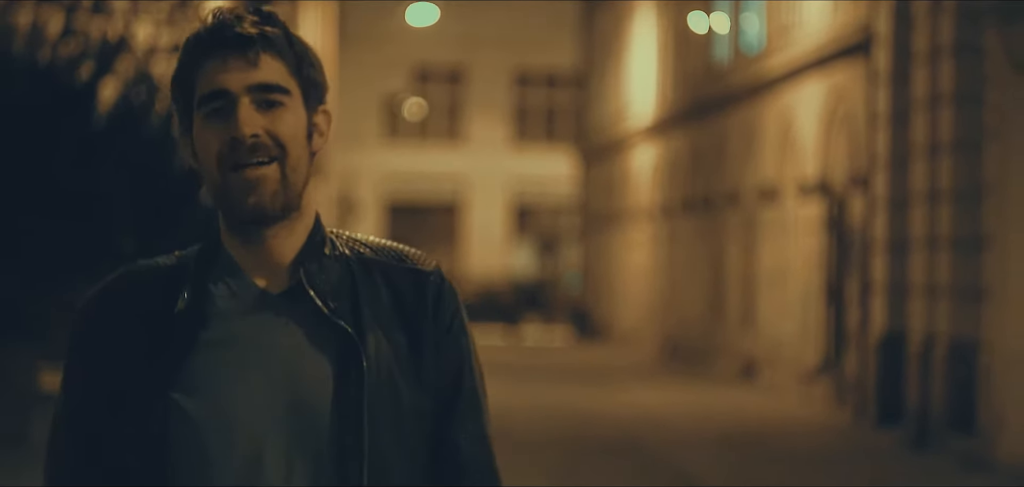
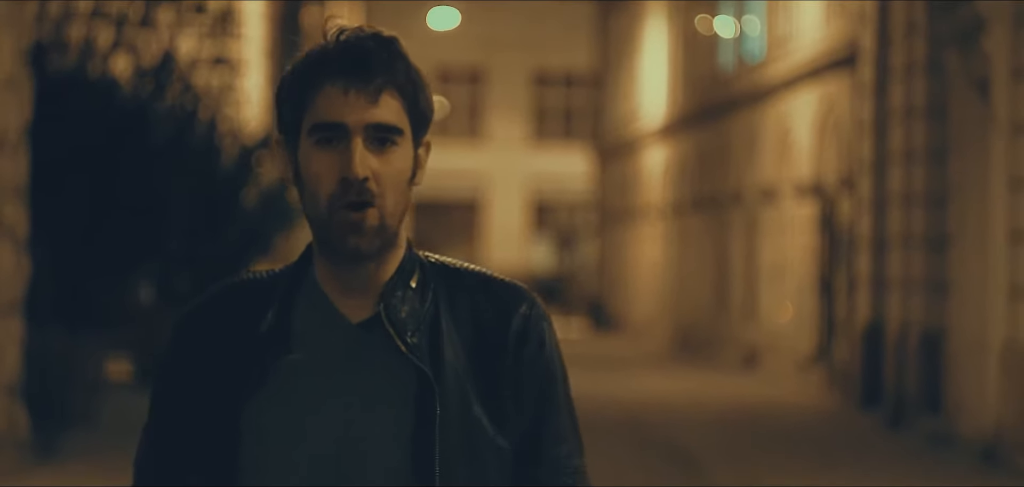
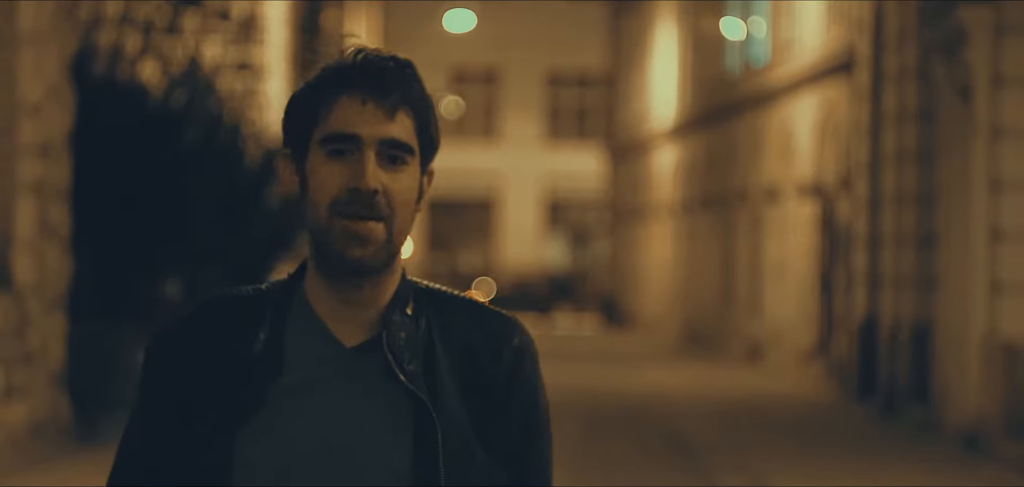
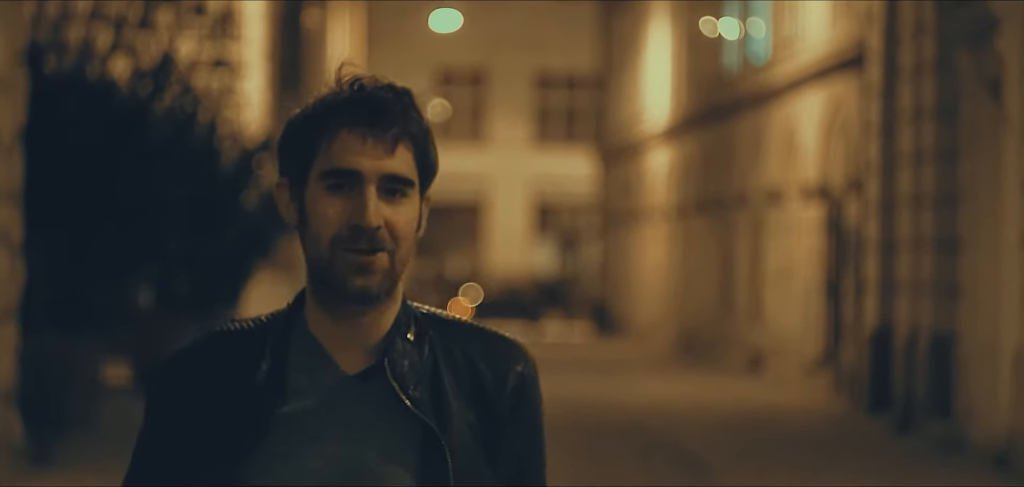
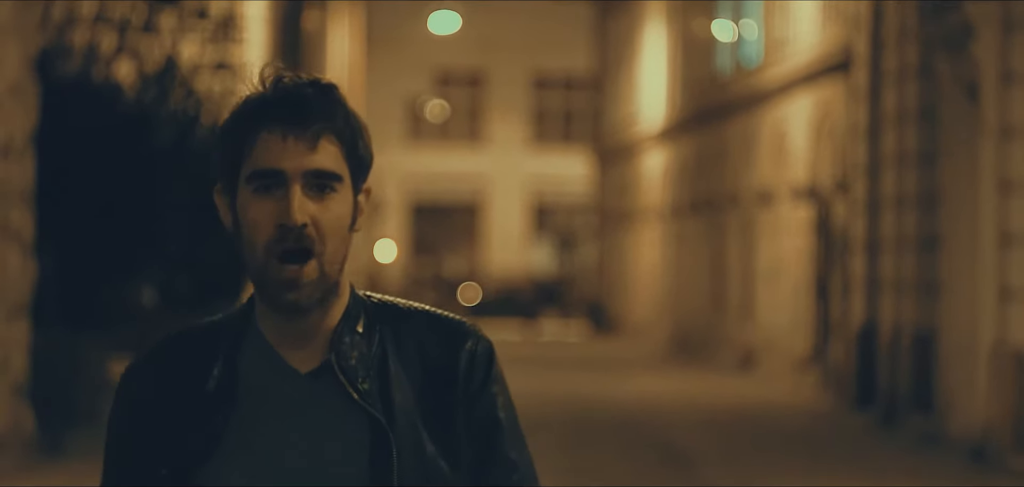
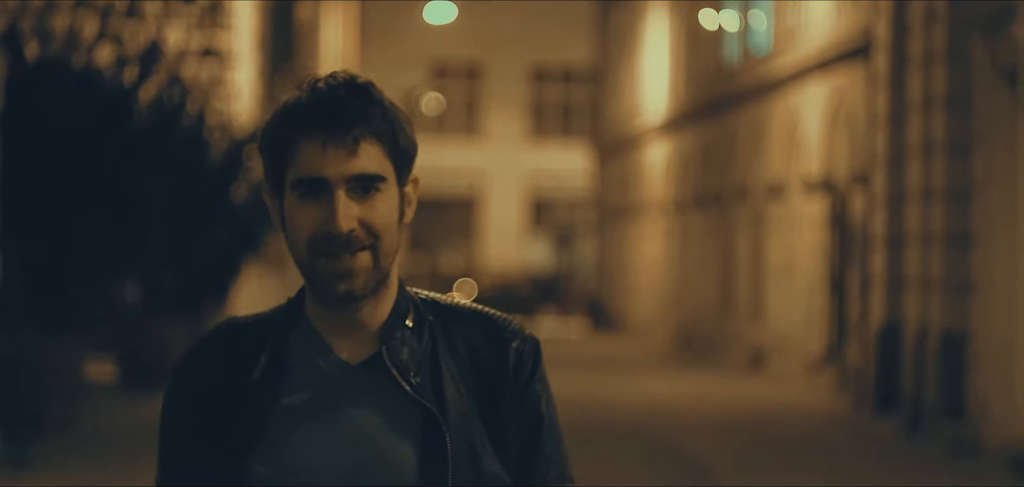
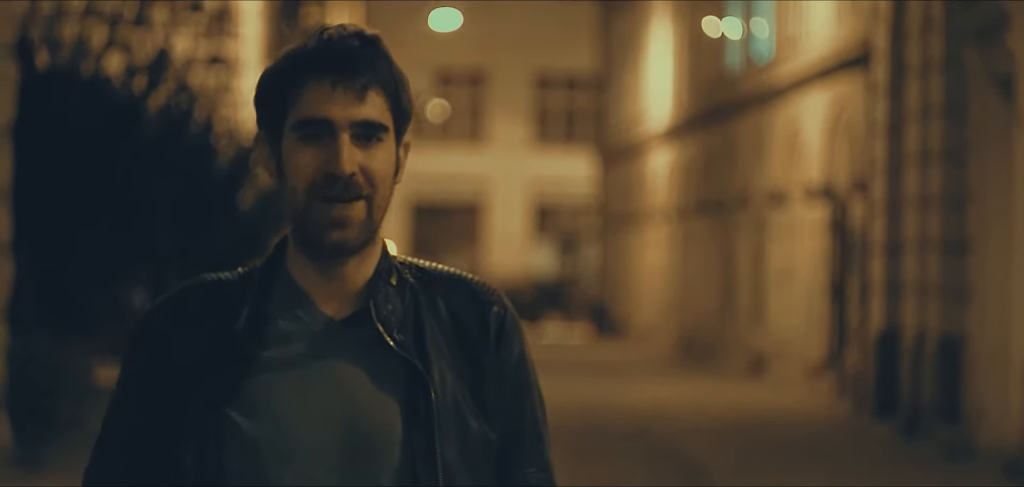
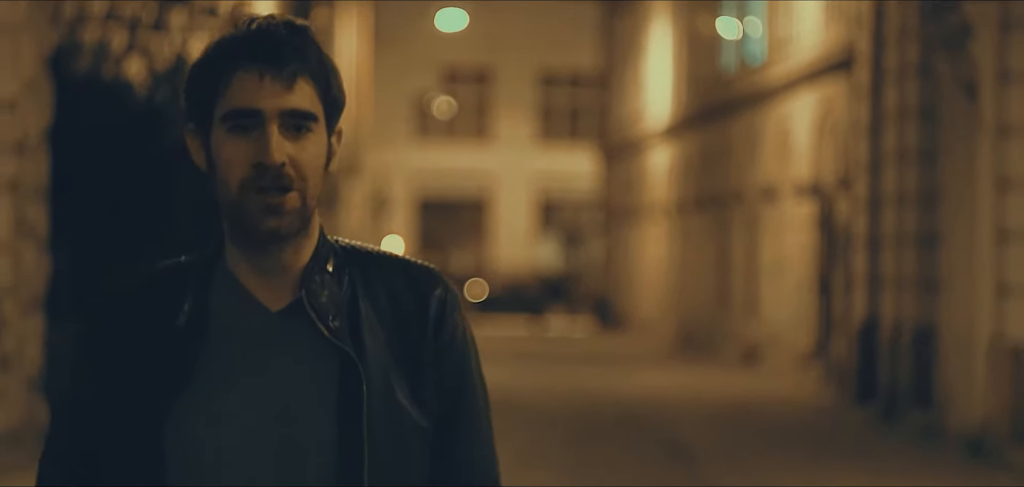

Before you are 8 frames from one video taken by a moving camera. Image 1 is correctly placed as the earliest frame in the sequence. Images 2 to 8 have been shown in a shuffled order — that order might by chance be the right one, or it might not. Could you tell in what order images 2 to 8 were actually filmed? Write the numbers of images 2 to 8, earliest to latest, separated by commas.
6, 7, 4, 2, 5, 8, 3
